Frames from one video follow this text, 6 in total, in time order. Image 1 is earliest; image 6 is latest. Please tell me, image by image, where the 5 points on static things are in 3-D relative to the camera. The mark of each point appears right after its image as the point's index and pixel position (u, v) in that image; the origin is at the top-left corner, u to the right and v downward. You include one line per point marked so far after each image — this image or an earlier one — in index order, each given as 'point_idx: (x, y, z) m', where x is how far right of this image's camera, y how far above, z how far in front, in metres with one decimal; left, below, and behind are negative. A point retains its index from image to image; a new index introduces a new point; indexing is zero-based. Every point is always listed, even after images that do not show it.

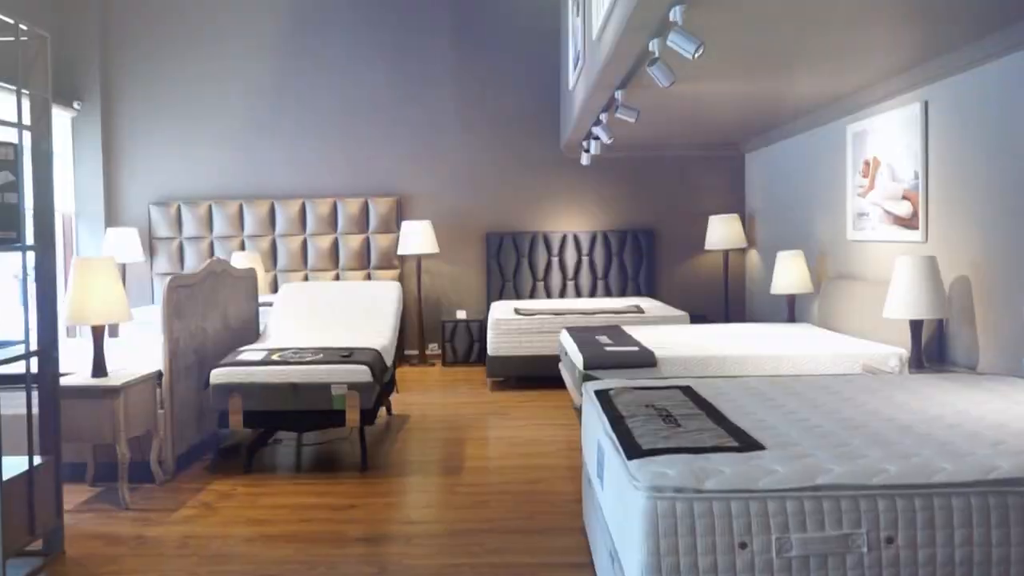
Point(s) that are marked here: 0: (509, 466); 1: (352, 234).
0: (0.0, -0.5, +3.5) m
1: (-0.9, +0.3, +6.4) m
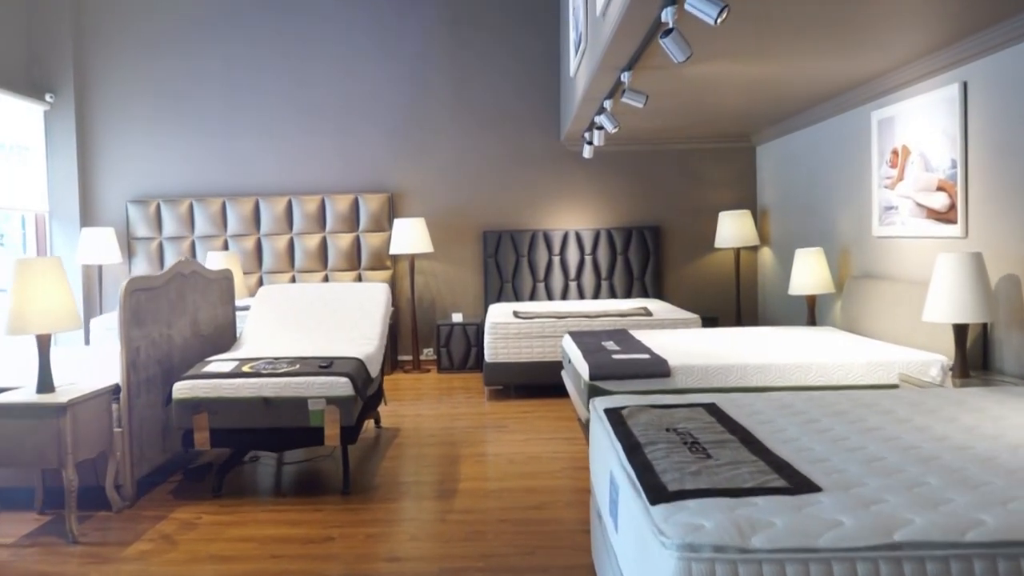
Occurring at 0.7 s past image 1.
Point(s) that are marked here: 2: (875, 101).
0: (0.0, -0.5, +3.1) m
1: (-0.9, +0.3, +6.1) m
2: (+1.3, +0.7, +4.1) m
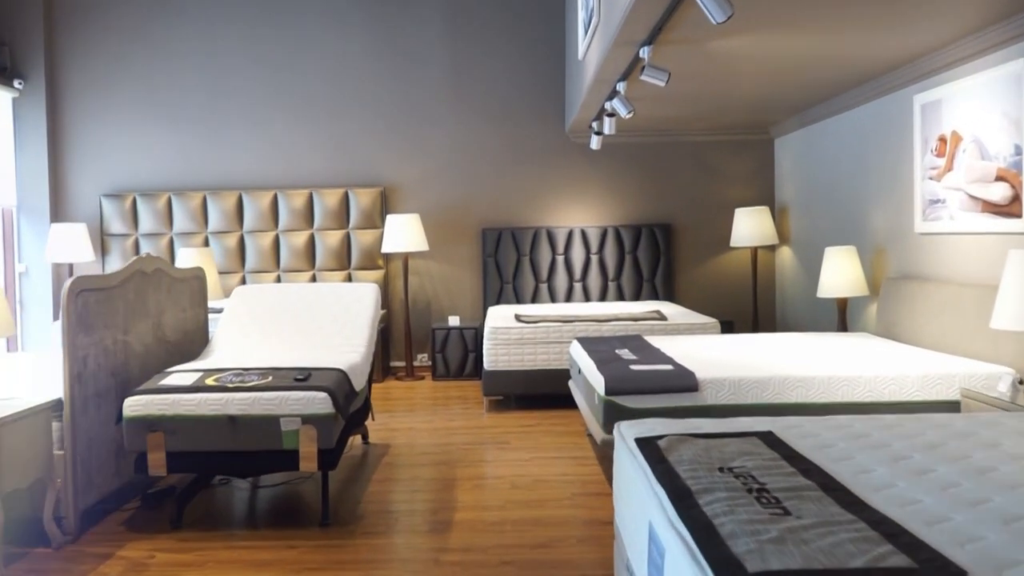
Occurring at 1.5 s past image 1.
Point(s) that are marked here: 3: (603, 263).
0: (0.0, -0.5, +2.7) m
1: (-0.9, +0.3, +5.7) m
2: (+1.3, +0.7, +3.7) m
3: (+0.5, +0.1, +5.7) m
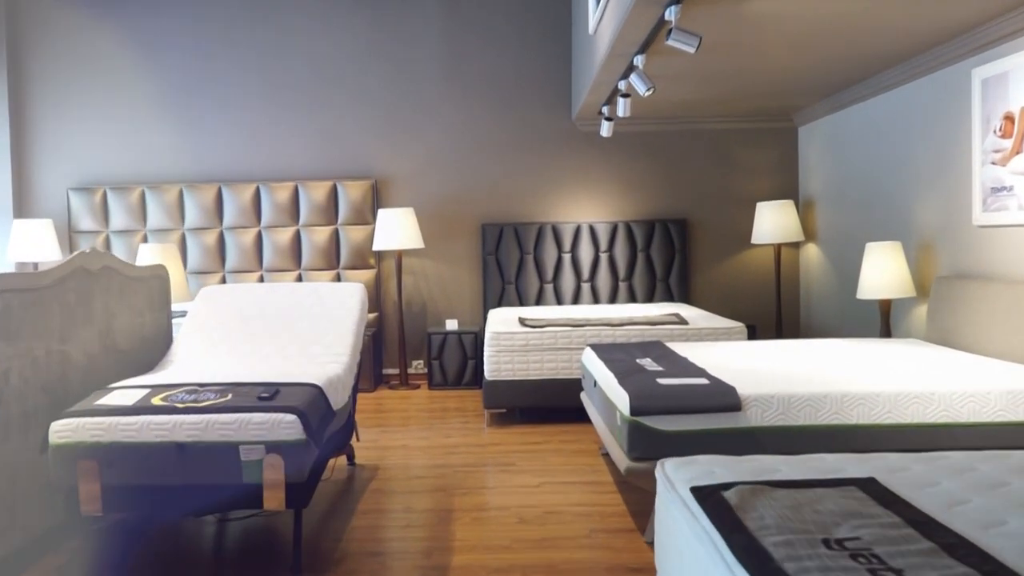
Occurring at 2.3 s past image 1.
0: (0.0, -0.5, +2.3) m
1: (-0.9, +0.3, +5.2) m
2: (+1.3, +0.7, +3.3) m
3: (+0.5, +0.1, +5.2) m
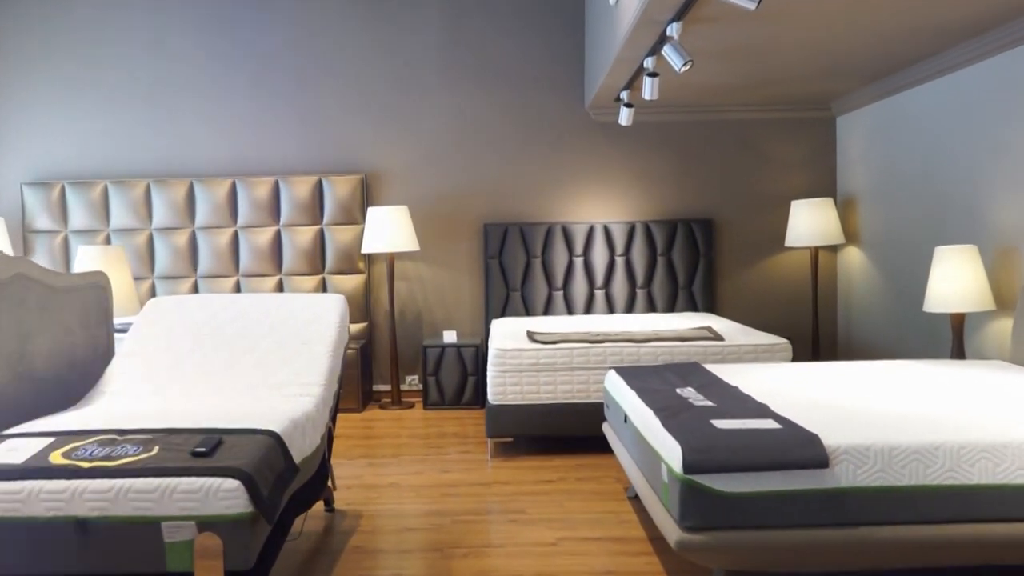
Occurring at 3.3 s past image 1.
0: (0.0, -0.6, +1.7) m
1: (-0.9, +0.3, +4.7) m
2: (+1.4, +0.6, +2.8) m
3: (+0.5, +0.1, +4.7) m
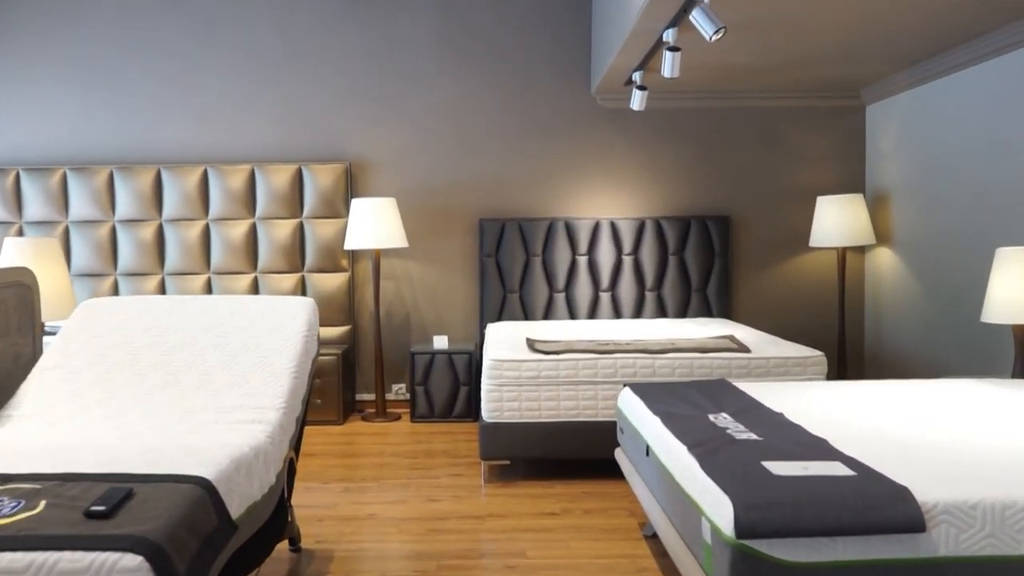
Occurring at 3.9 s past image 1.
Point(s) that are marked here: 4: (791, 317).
0: (0.0, -0.6, +1.3) m
1: (-0.9, +0.3, +4.2) m
2: (+1.4, +0.6, +2.4) m
3: (+0.5, +0.1, +4.3) m
4: (+1.1, -0.1, +4.5) m
